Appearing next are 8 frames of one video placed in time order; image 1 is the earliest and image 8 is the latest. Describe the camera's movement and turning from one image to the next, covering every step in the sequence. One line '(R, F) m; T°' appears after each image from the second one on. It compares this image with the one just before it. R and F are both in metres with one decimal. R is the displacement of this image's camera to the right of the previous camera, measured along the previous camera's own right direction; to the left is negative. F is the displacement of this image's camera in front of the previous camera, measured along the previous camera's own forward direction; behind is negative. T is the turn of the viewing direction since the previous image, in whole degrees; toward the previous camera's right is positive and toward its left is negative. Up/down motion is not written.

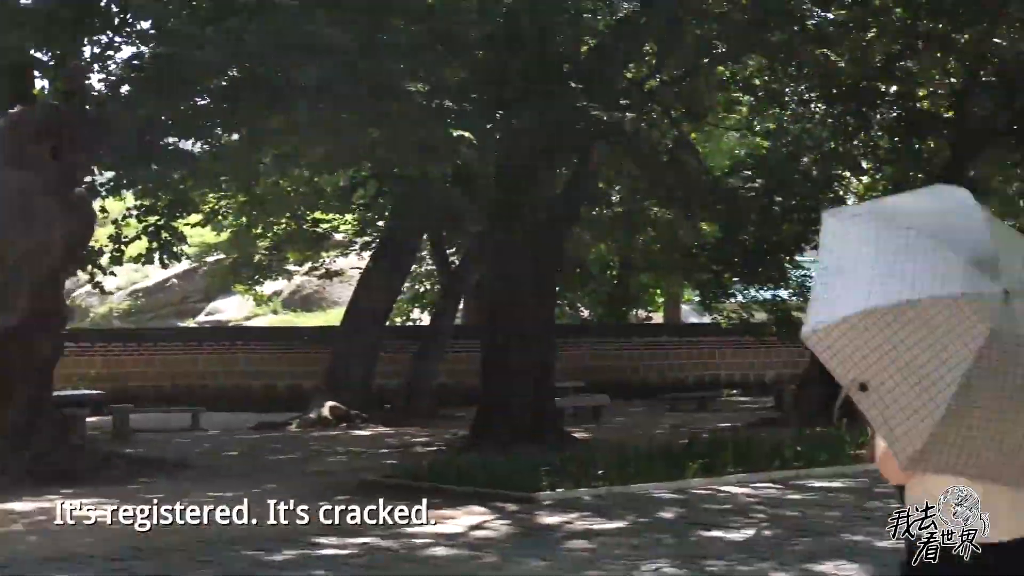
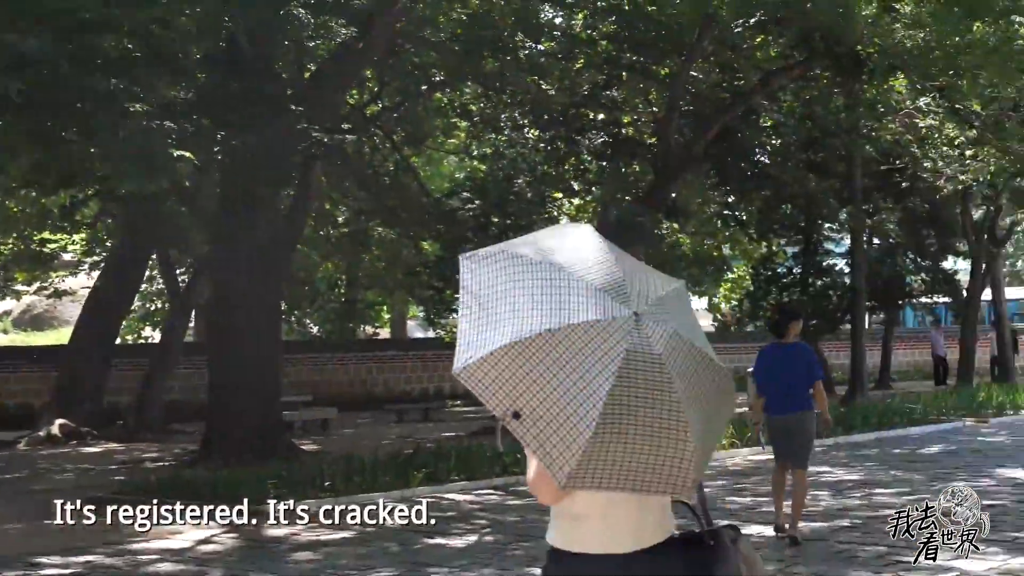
(+4.0, +4.4) m; -7°
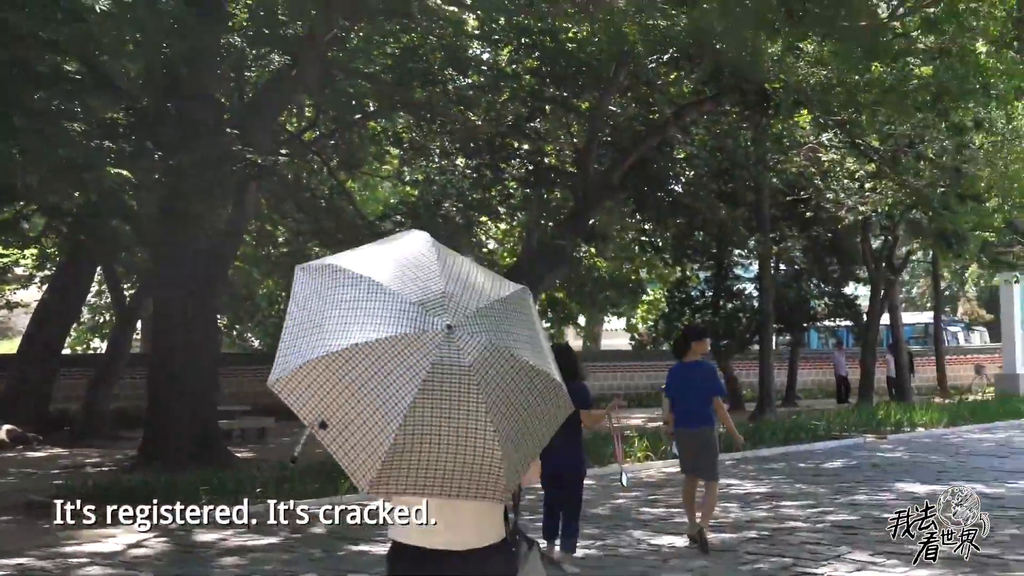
(+0.8, -0.6) m; +1°
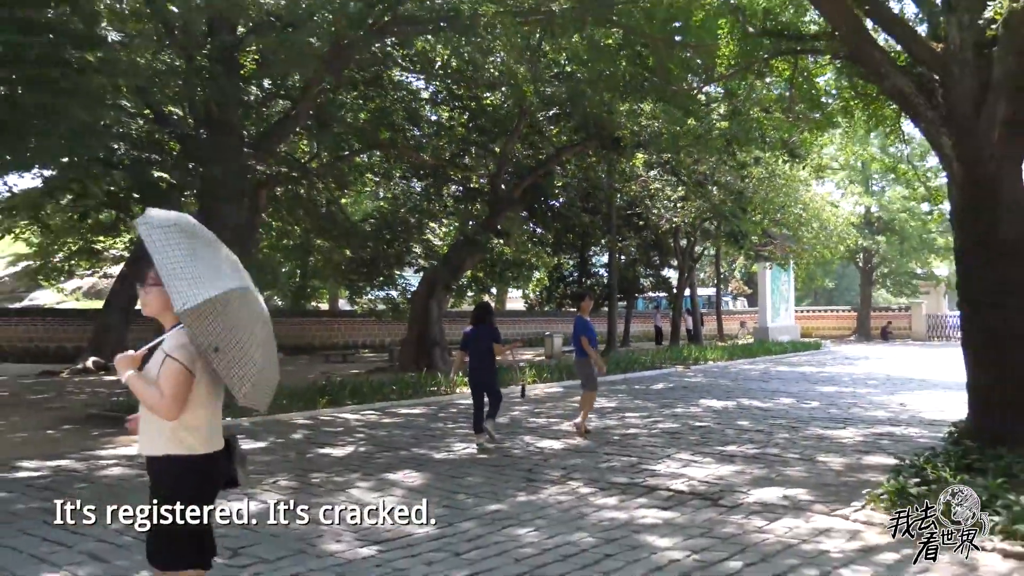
(-0.2, -6.4) m; +6°
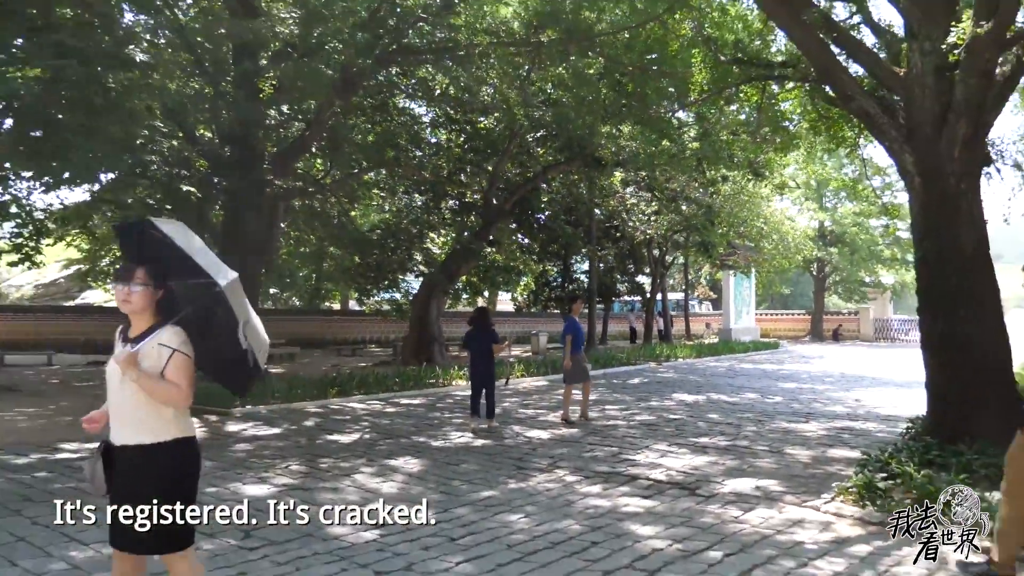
(+0.4, -2.3) m; 0°
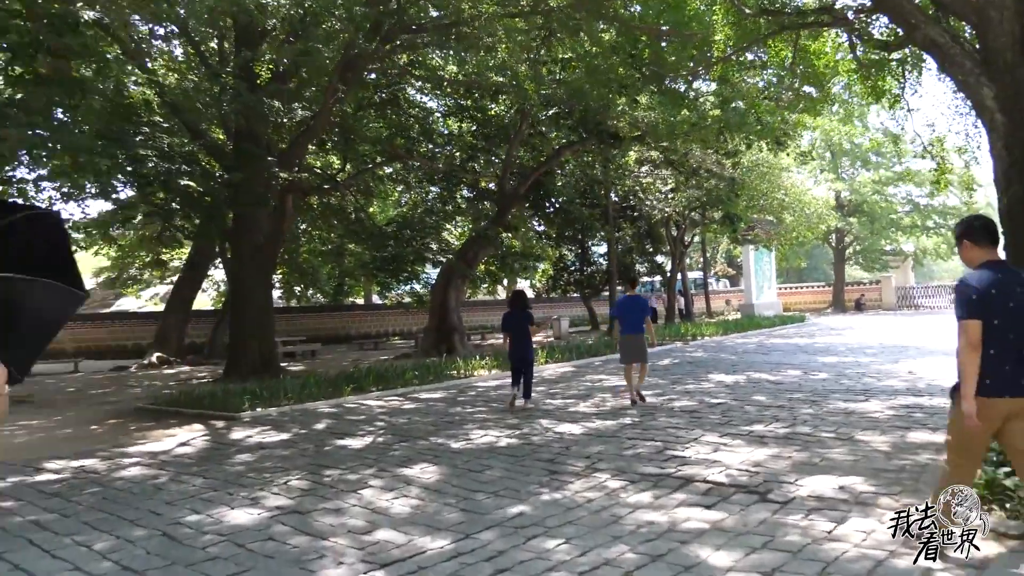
(0.0, +0.3) m; -1°
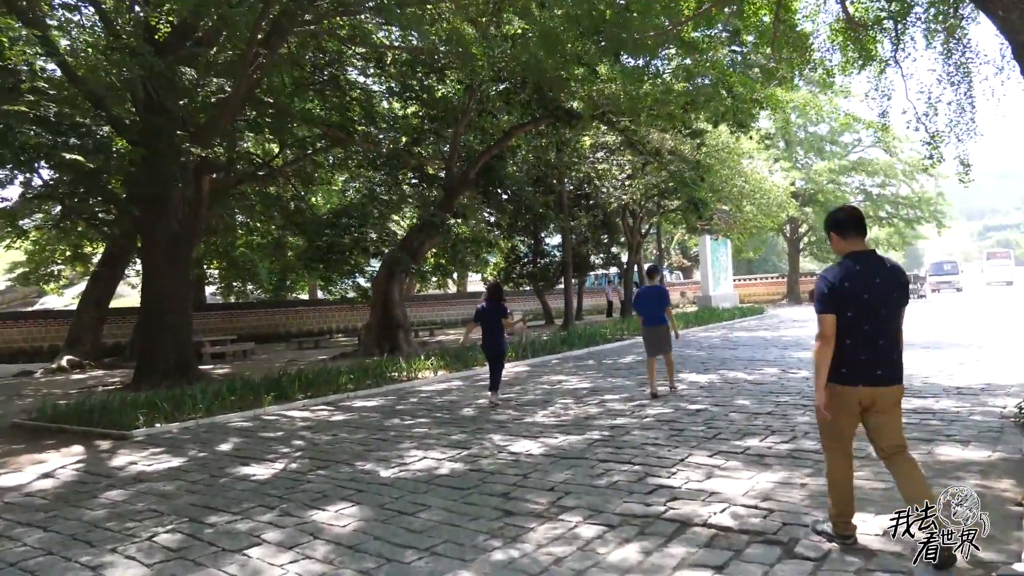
(+0.1, +1.1) m; +4°
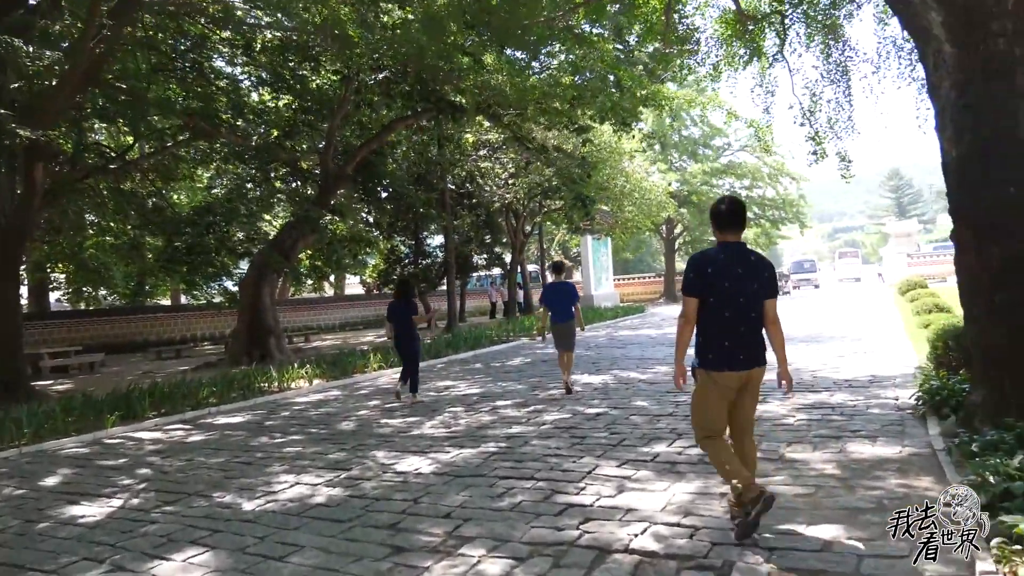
(0.0, +0.5) m; +9°
